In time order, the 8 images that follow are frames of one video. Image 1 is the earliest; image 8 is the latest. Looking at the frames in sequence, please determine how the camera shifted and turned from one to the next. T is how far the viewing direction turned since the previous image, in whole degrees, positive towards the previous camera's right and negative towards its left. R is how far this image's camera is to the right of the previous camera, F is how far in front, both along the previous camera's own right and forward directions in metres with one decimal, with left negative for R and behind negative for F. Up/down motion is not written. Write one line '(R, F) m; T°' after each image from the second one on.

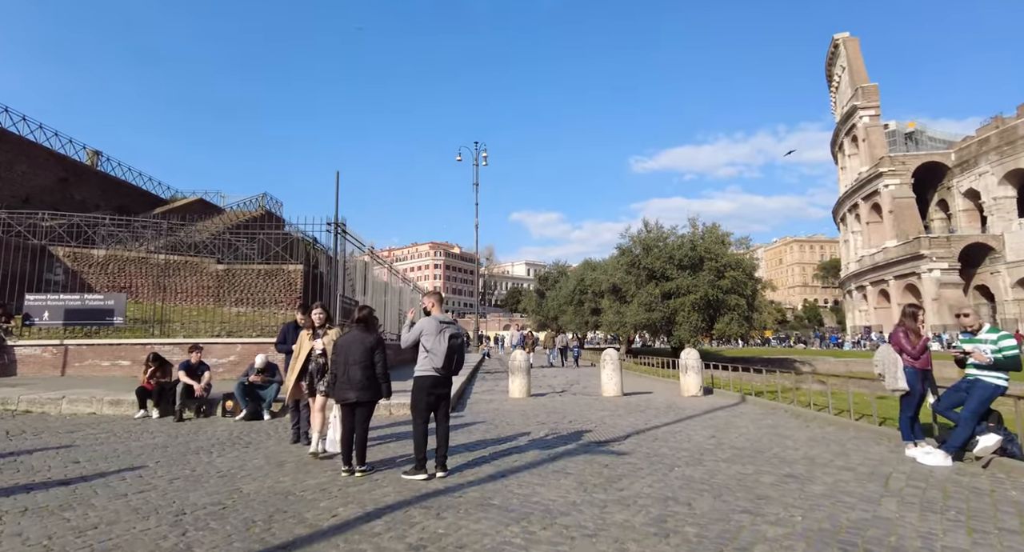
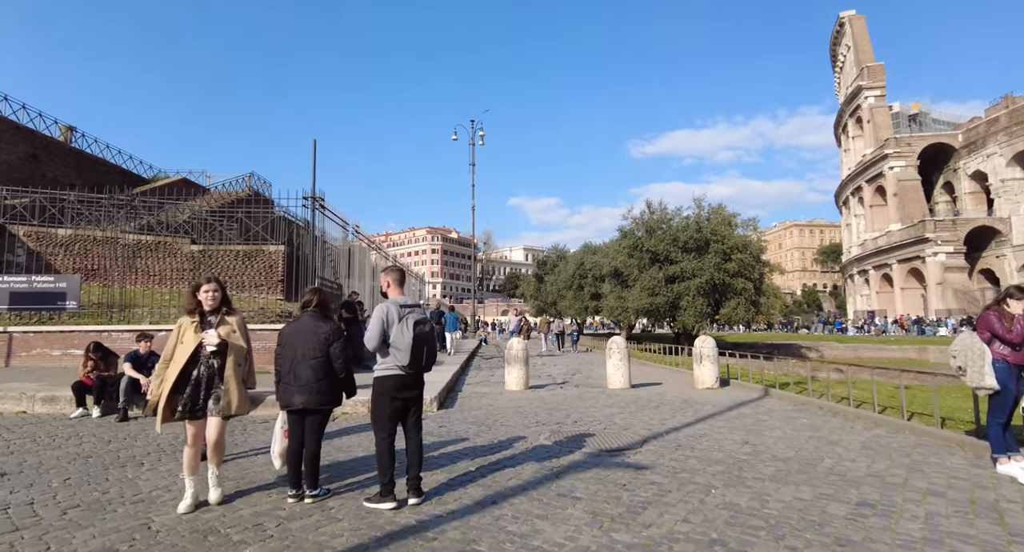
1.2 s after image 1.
(0.0, +1.1) m; 0°
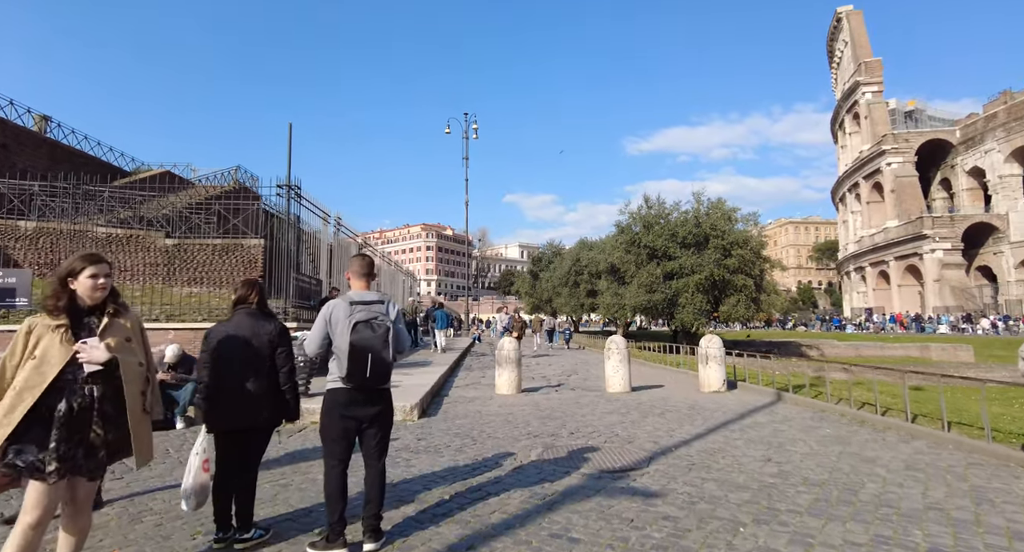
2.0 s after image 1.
(+0.1, +0.8) m; 0°
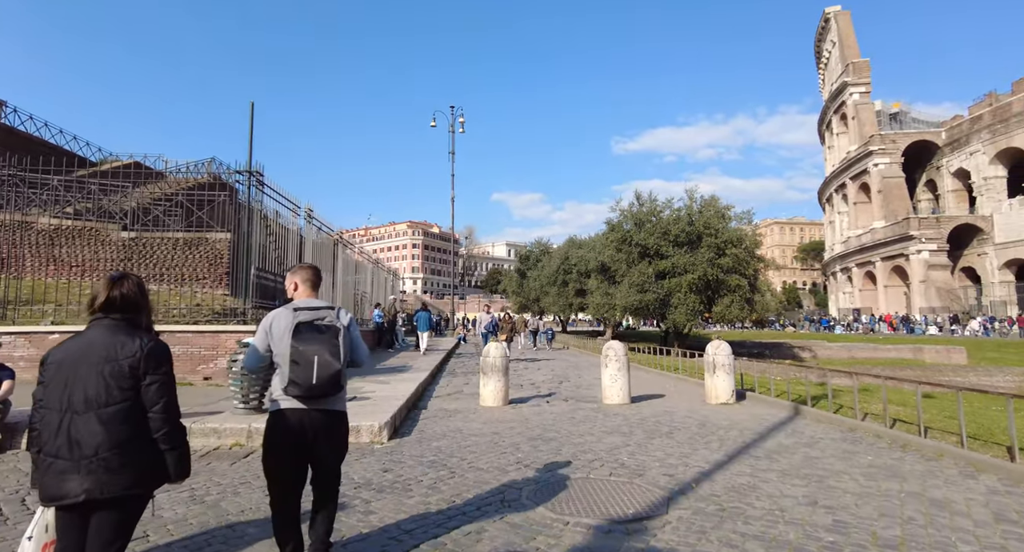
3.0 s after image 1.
(0.0, +1.0) m; +1°
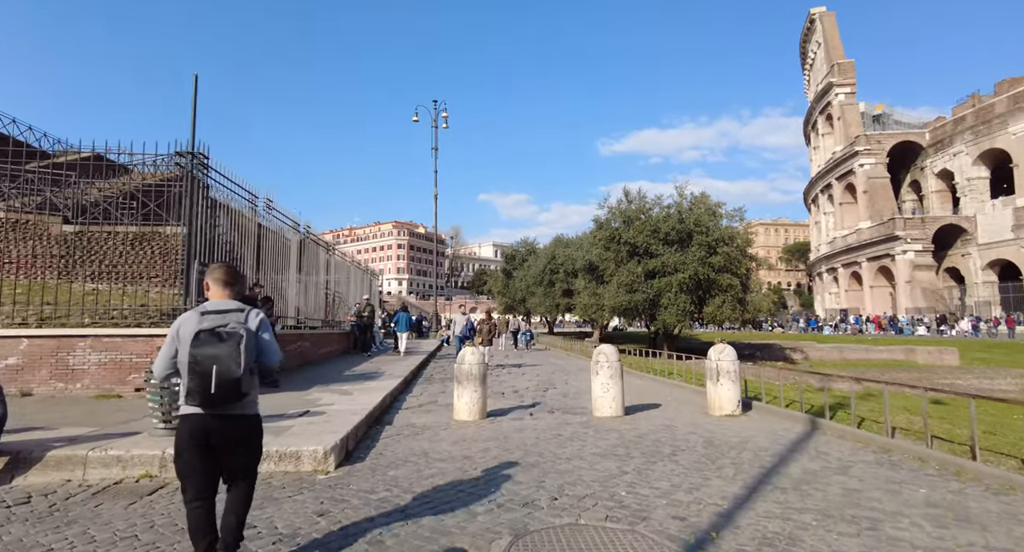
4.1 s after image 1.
(+0.1, +1.0) m; +1°
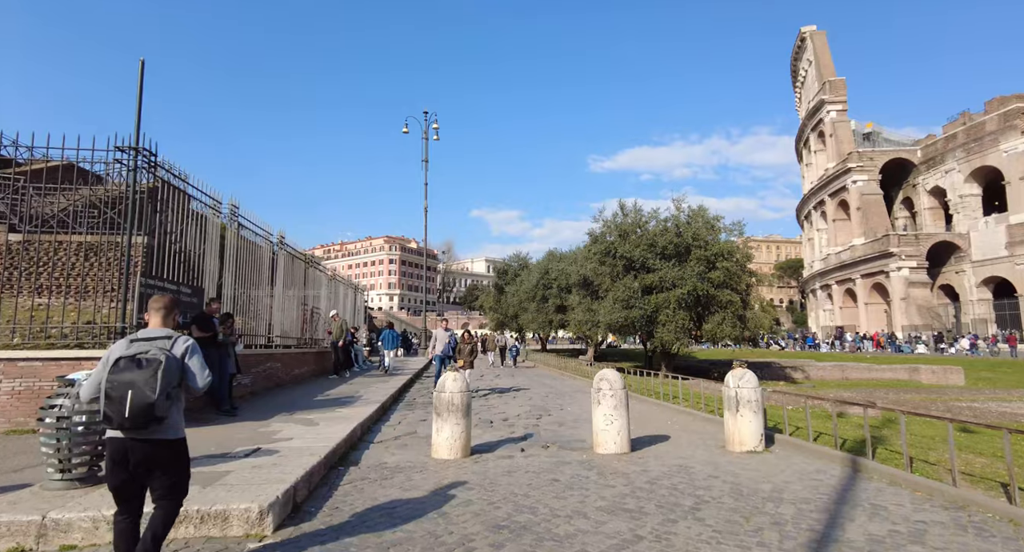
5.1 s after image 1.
(0.0, +1.0) m; +1°
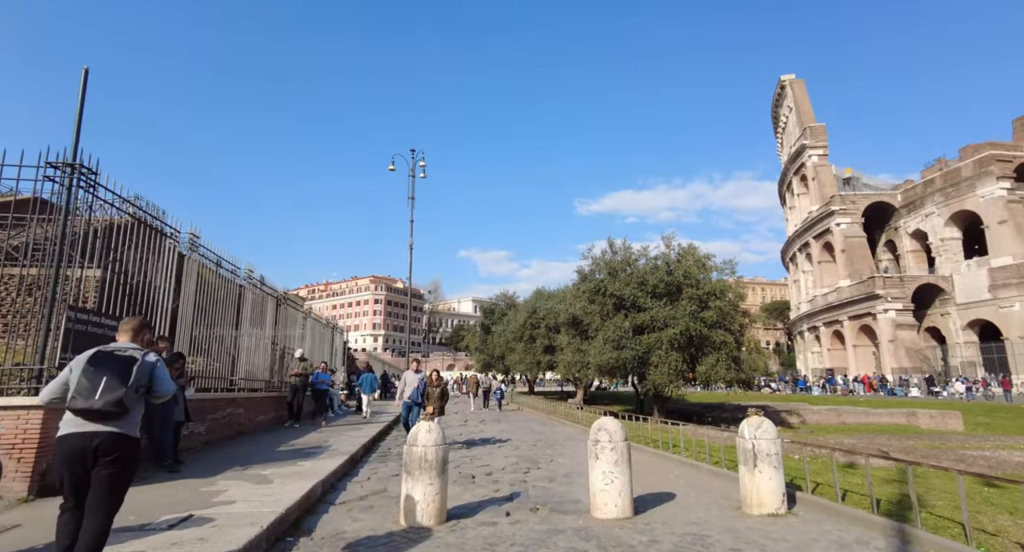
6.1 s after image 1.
(0.0, +0.8) m; +1°
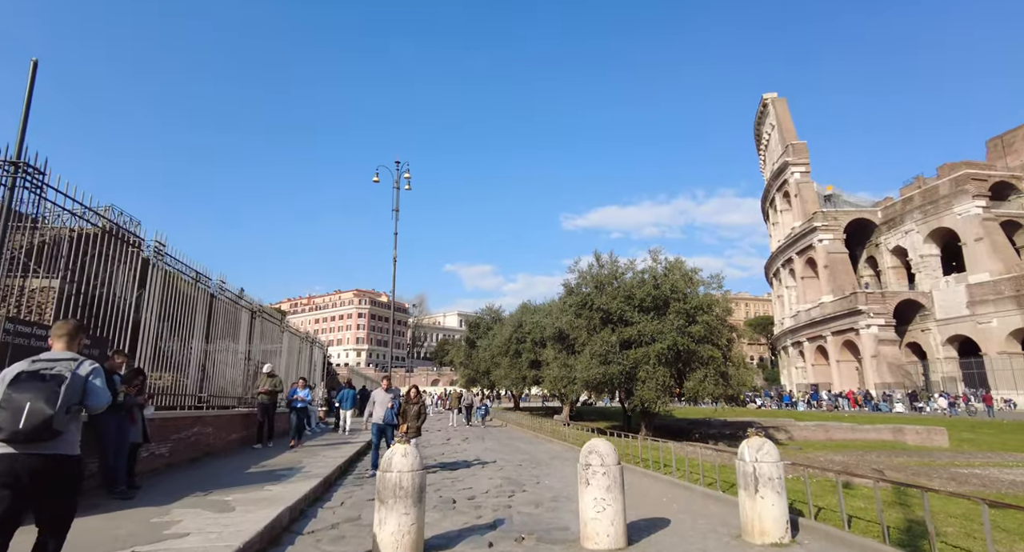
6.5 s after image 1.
(0.0, +0.4) m; +2°
